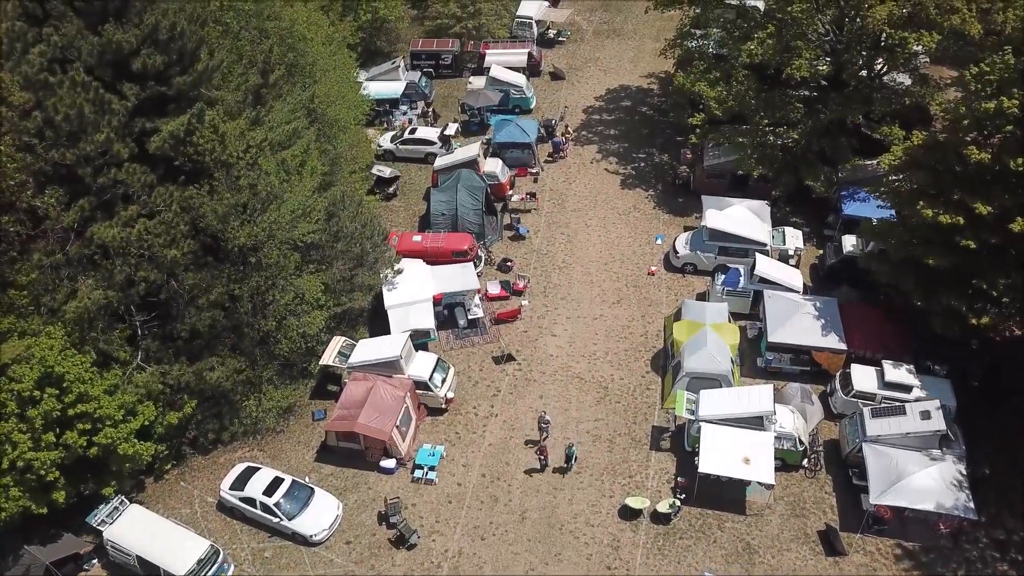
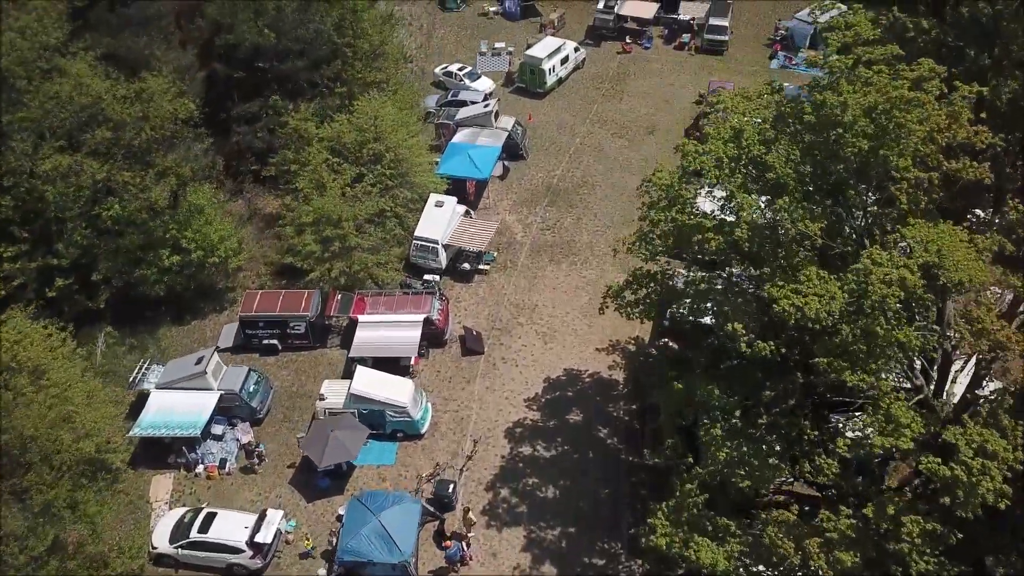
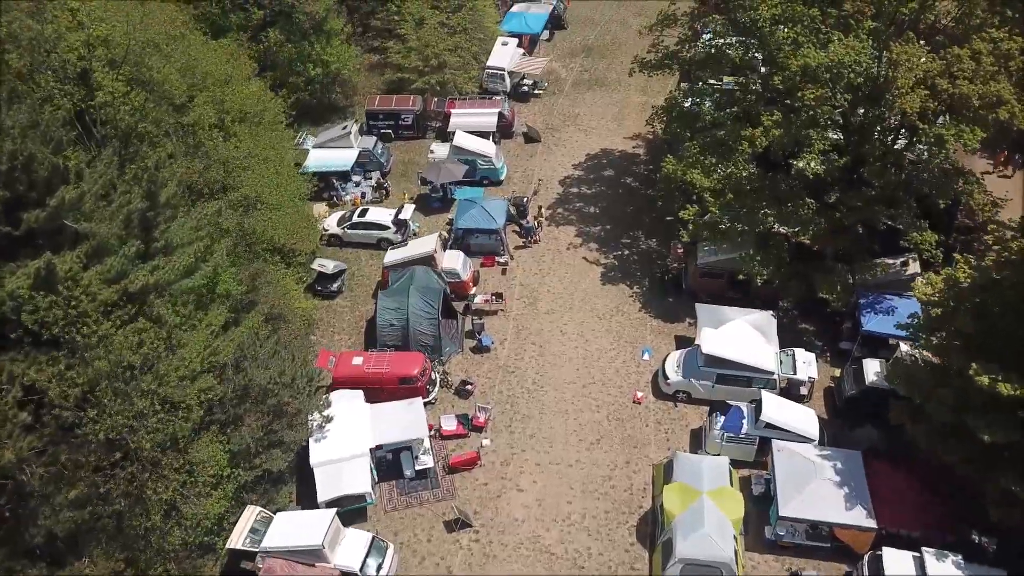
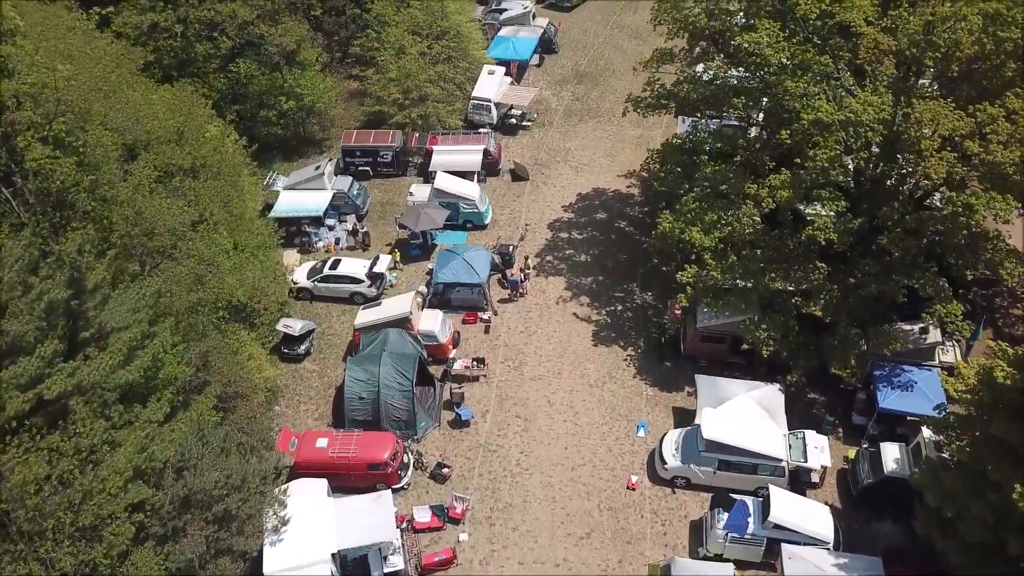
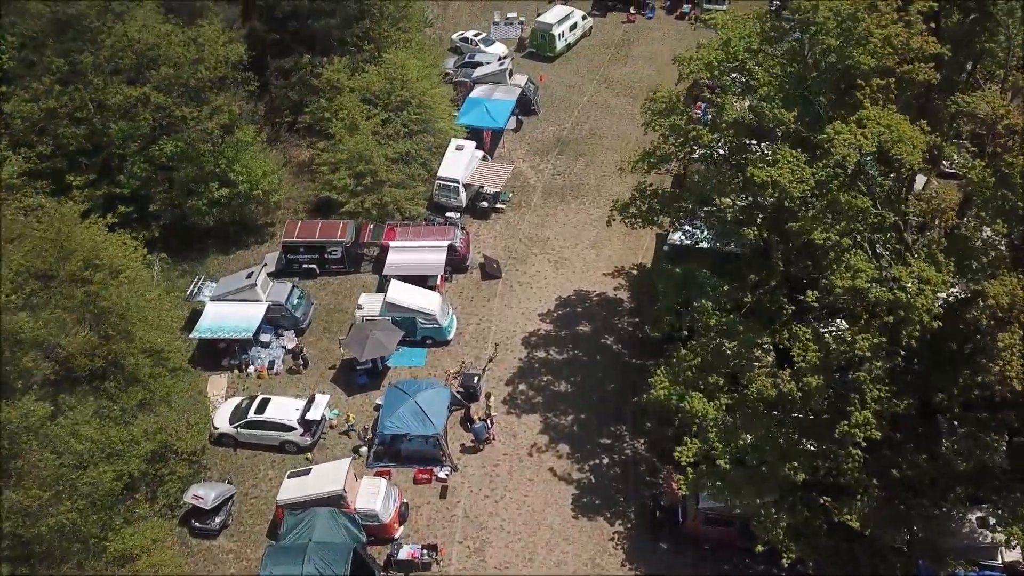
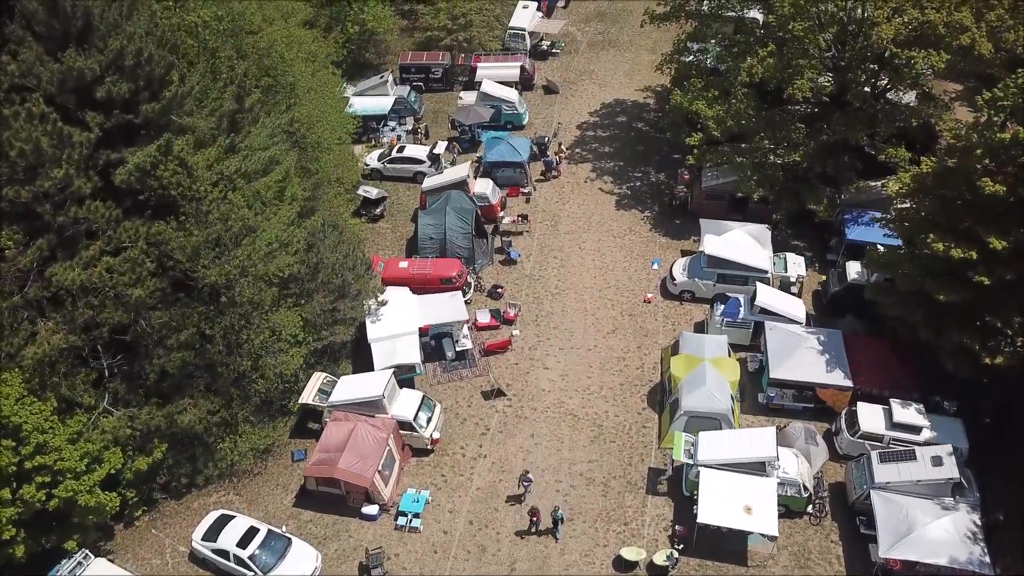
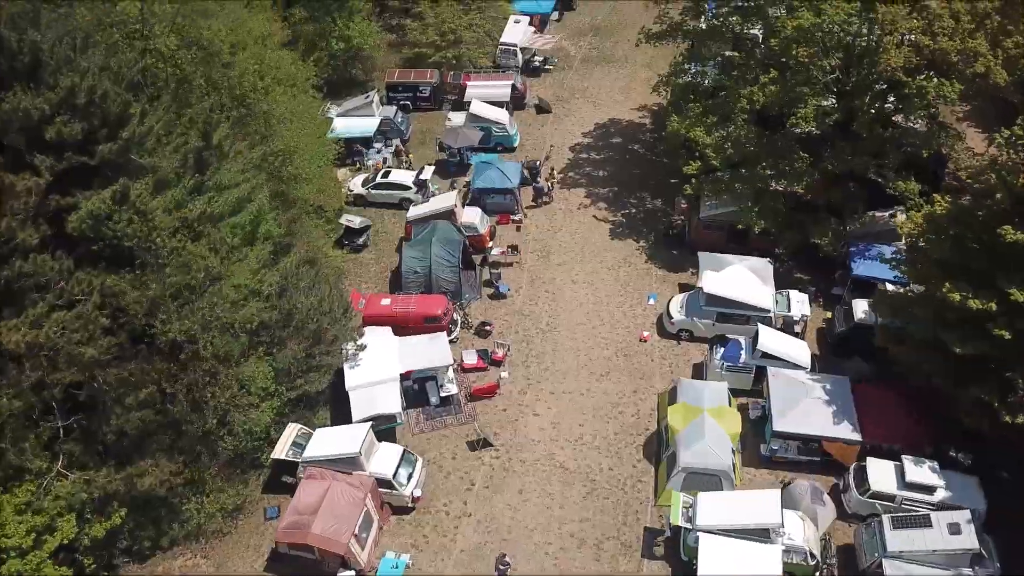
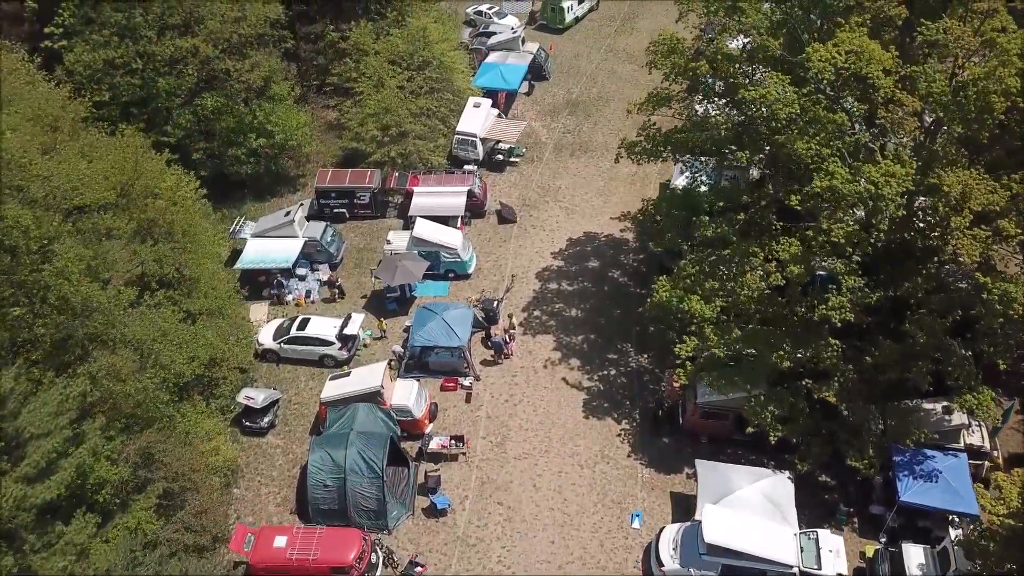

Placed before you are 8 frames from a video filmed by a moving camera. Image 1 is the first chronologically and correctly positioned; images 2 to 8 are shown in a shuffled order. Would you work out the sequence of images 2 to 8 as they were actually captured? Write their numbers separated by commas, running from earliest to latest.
6, 7, 3, 4, 8, 5, 2
